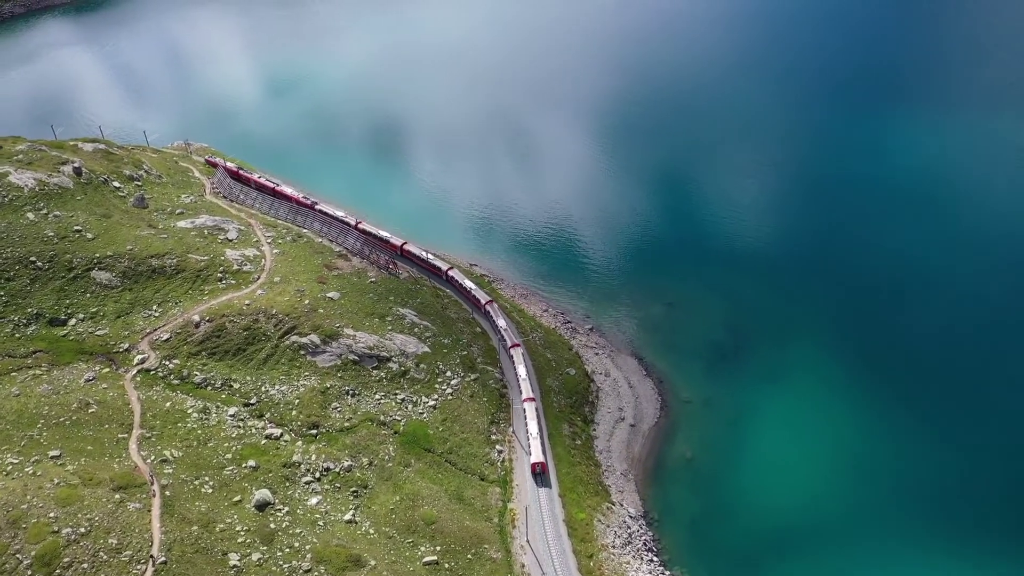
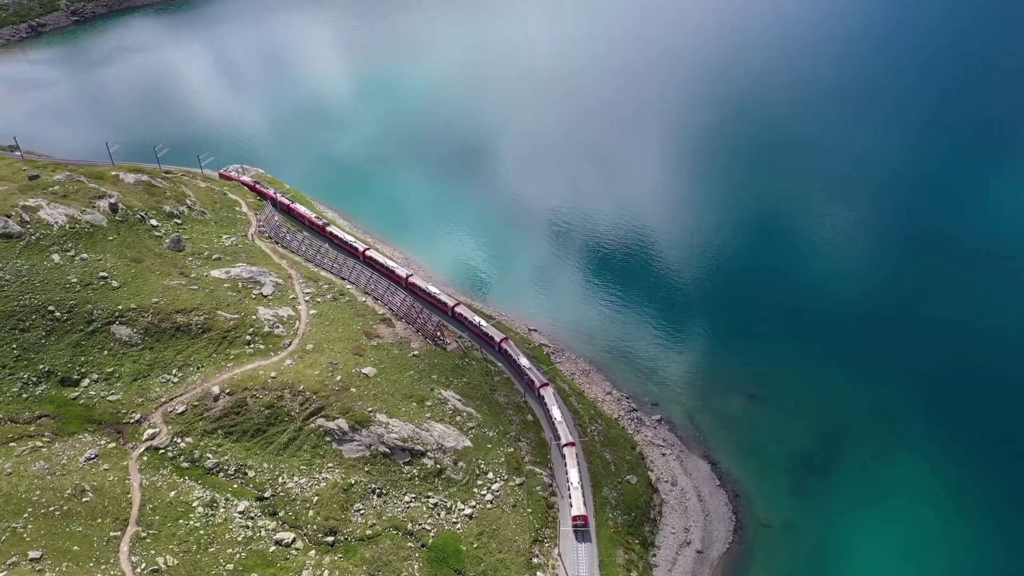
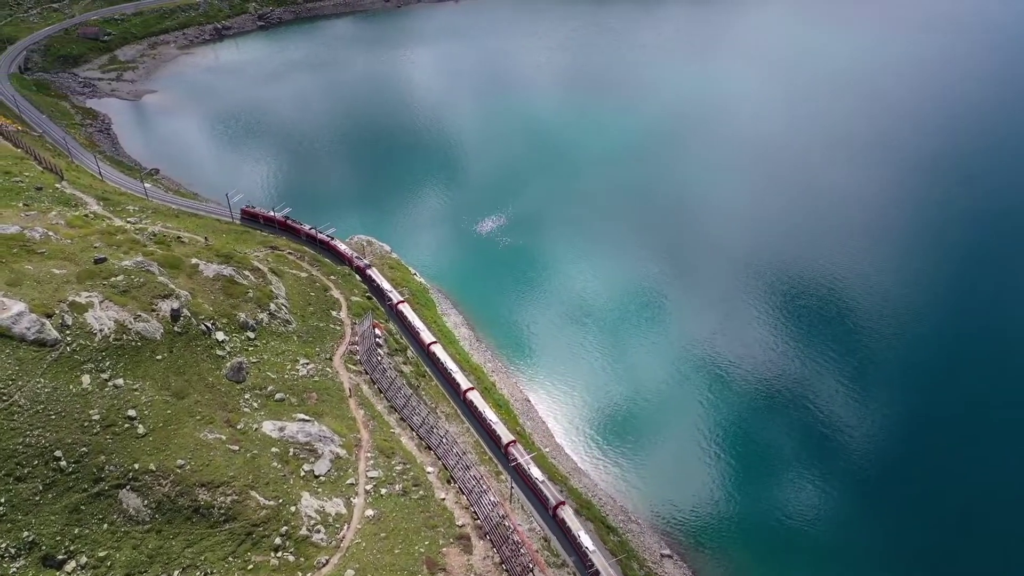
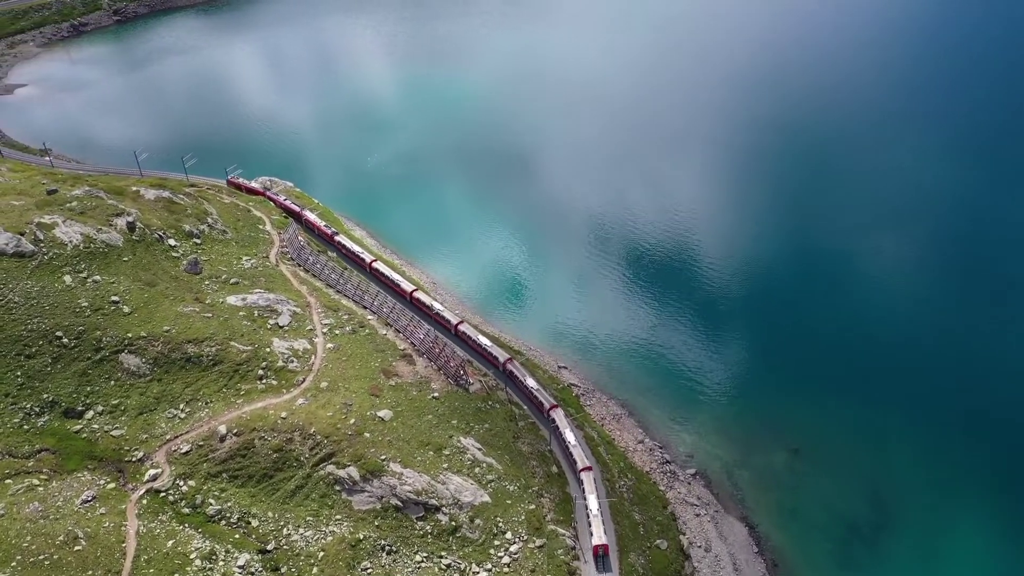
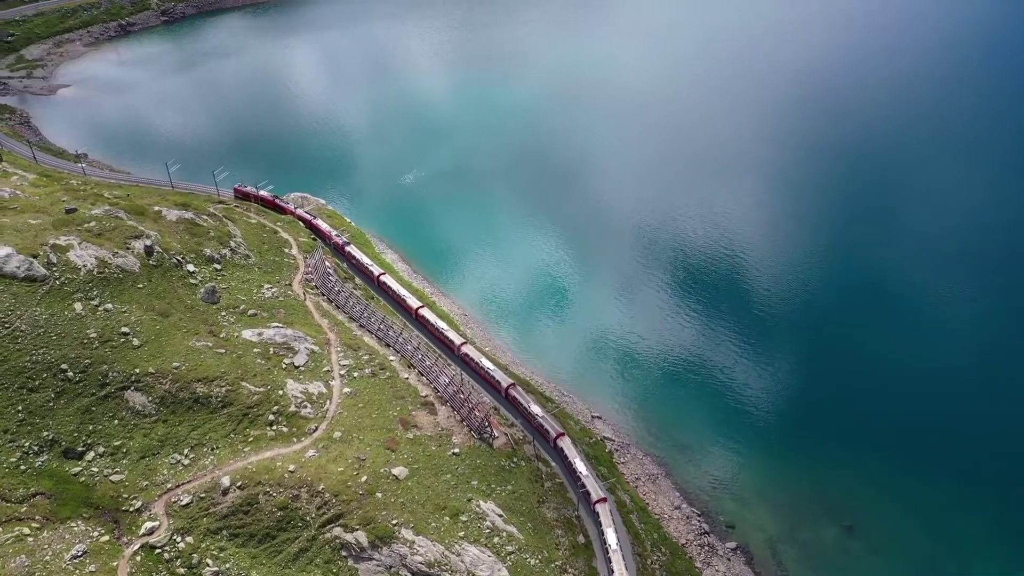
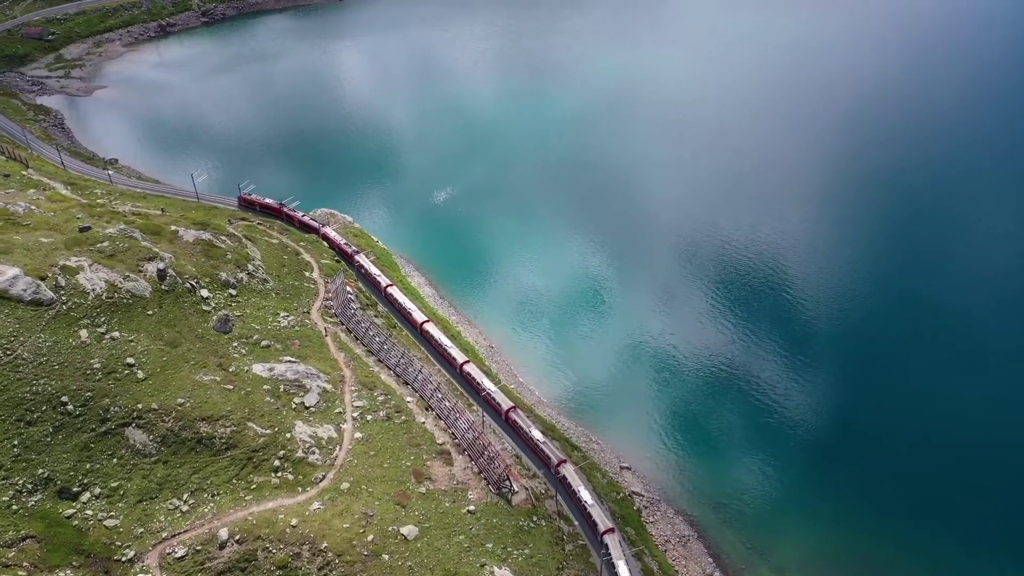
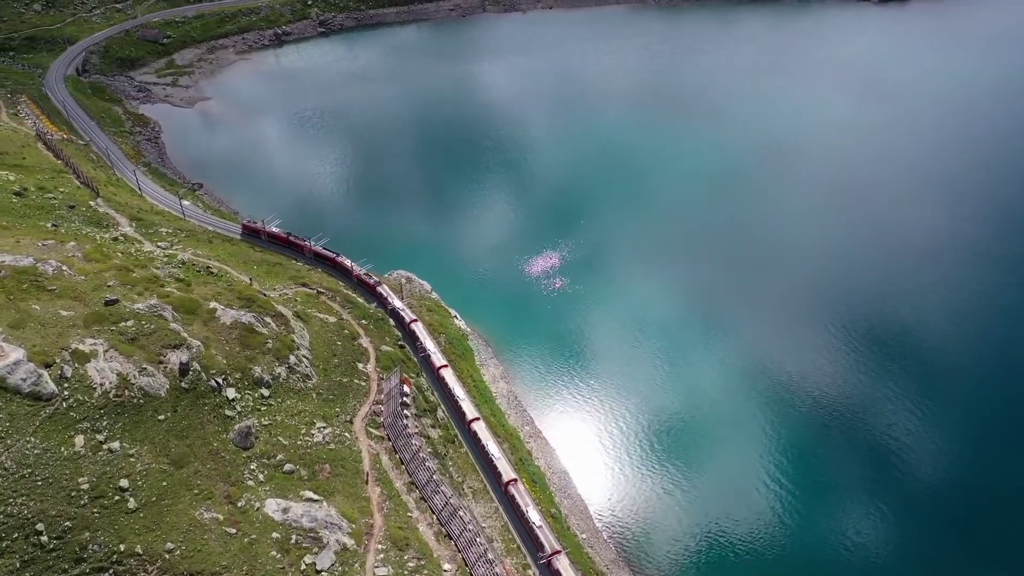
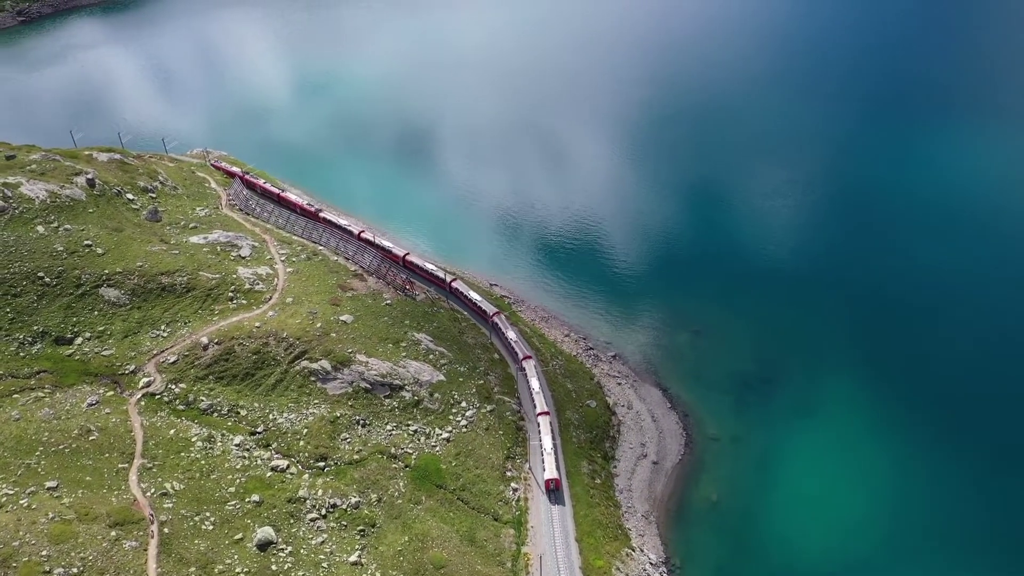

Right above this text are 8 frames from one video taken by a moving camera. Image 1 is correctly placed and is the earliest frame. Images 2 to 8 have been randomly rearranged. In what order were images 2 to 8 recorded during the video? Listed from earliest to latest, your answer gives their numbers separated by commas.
8, 2, 4, 5, 6, 3, 7
